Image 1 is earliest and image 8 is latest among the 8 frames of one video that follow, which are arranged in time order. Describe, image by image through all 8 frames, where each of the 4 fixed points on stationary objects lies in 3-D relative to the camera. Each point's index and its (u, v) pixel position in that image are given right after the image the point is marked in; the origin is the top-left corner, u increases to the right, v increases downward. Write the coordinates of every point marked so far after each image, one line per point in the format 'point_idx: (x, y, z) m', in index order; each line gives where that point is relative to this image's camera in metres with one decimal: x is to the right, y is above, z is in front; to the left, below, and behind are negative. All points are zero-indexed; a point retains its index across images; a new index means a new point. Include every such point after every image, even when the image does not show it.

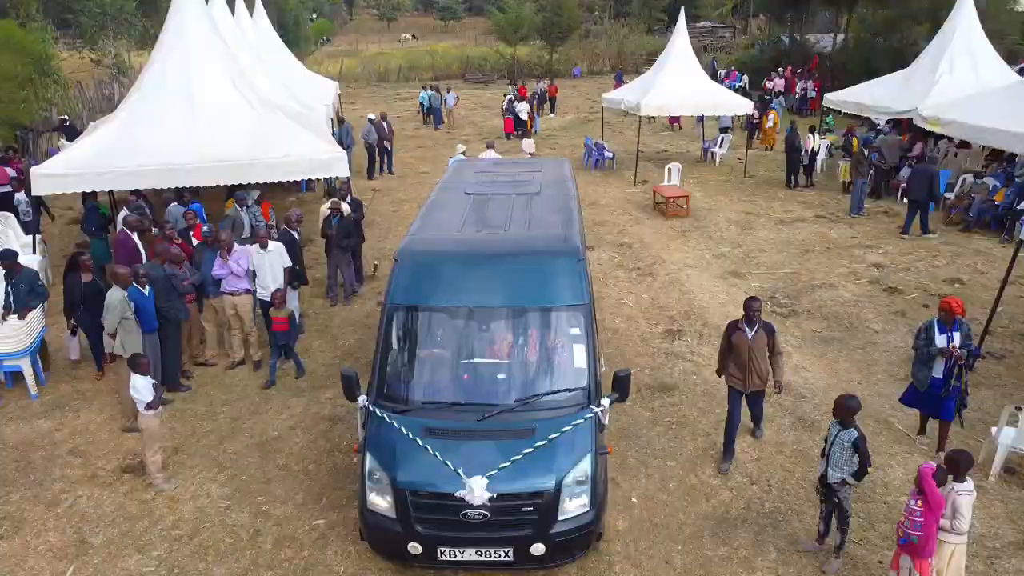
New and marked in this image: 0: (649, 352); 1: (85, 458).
0: (+1.2, -0.5, +9.0) m
1: (-2.7, -1.1, +6.9) m
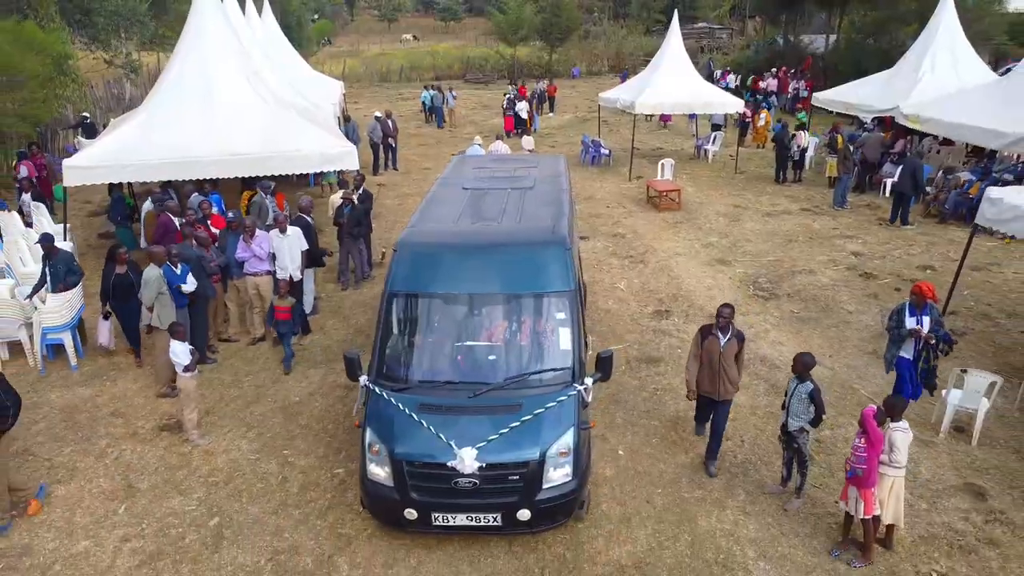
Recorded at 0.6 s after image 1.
0: (+1.1, -0.4, +9.8) m
1: (-2.8, -0.9, +7.7) m
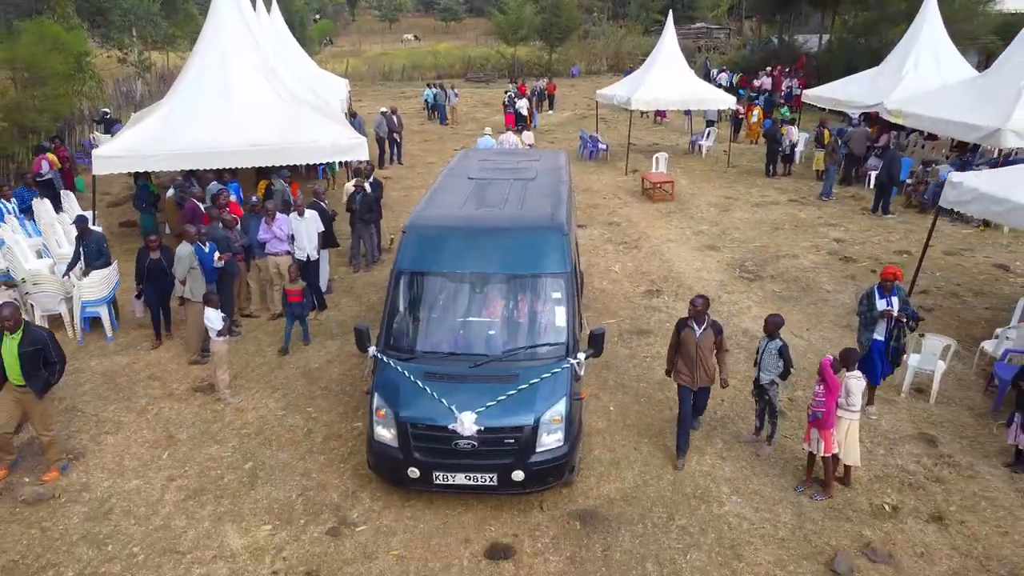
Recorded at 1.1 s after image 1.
0: (+1.2, -0.2, +10.5) m
1: (-2.7, -0.7, +8.4) m
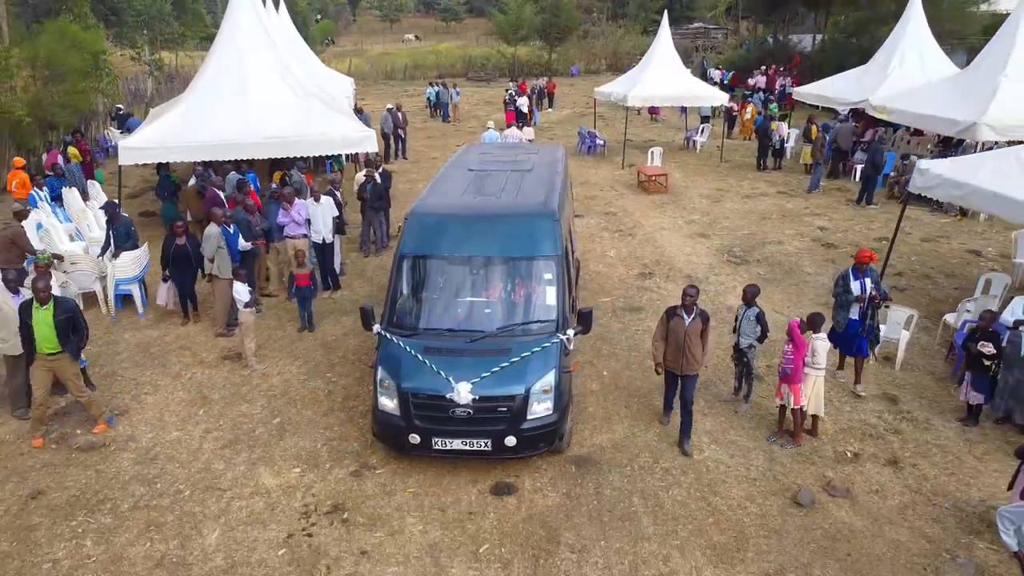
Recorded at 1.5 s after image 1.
0: (+1.2, 0.0, +11.3) m
1: (-2.7, -0.5, +9.2) m
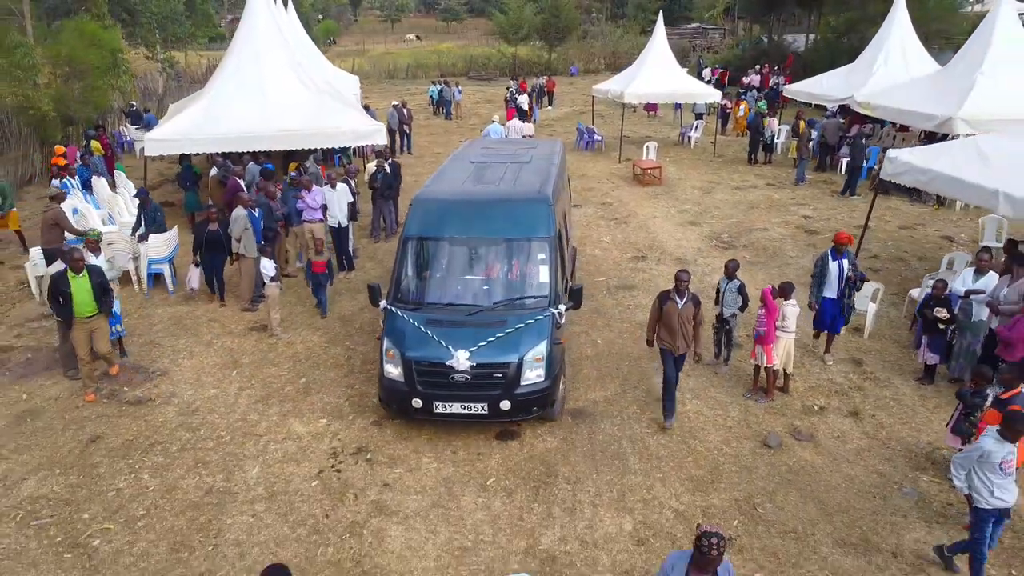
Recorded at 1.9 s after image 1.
0: (+1.2, +0.2, +12.1) m
1: (-2.7, -0.3, +10.0) m
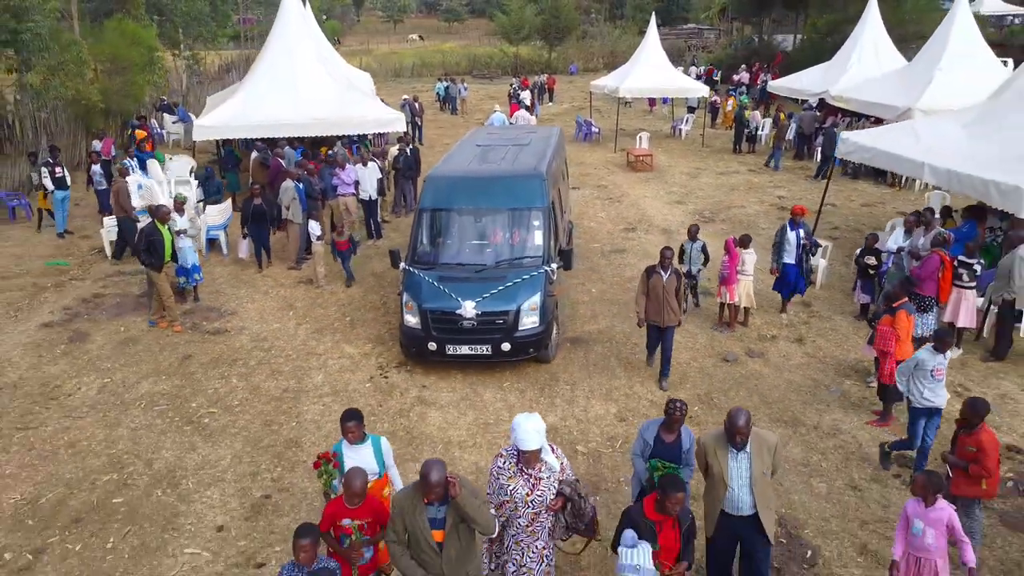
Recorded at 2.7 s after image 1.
0: (+1.3, +0.7, +13.9) m
1: (-2.6, +0.1, +11.8) m
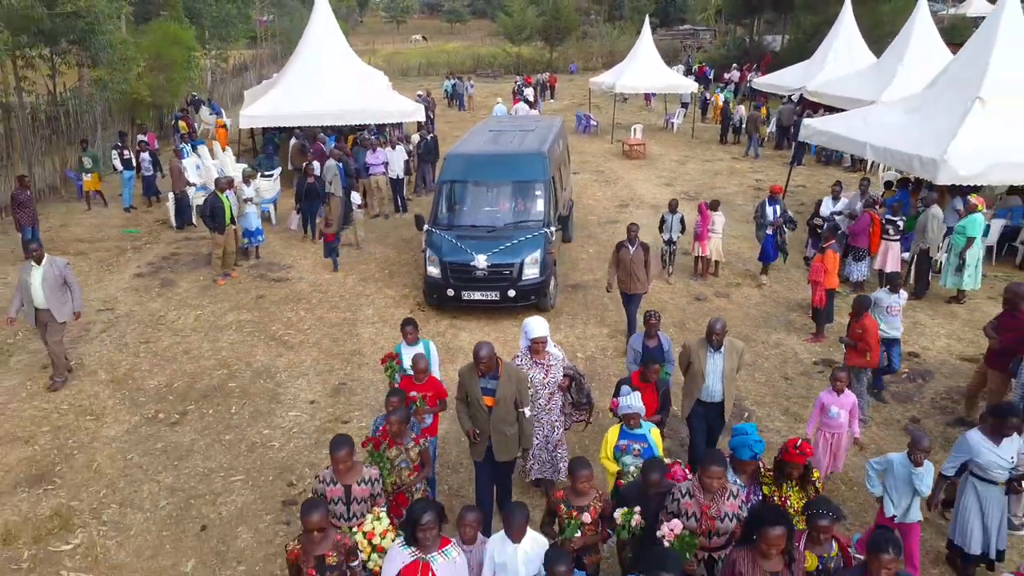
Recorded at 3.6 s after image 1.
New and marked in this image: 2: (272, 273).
0: (+1.4, +1.1, +15.9) m
1: (-2.5, +0.6, +13.8) m
2: (-2.7, +0.2, +12.1) m
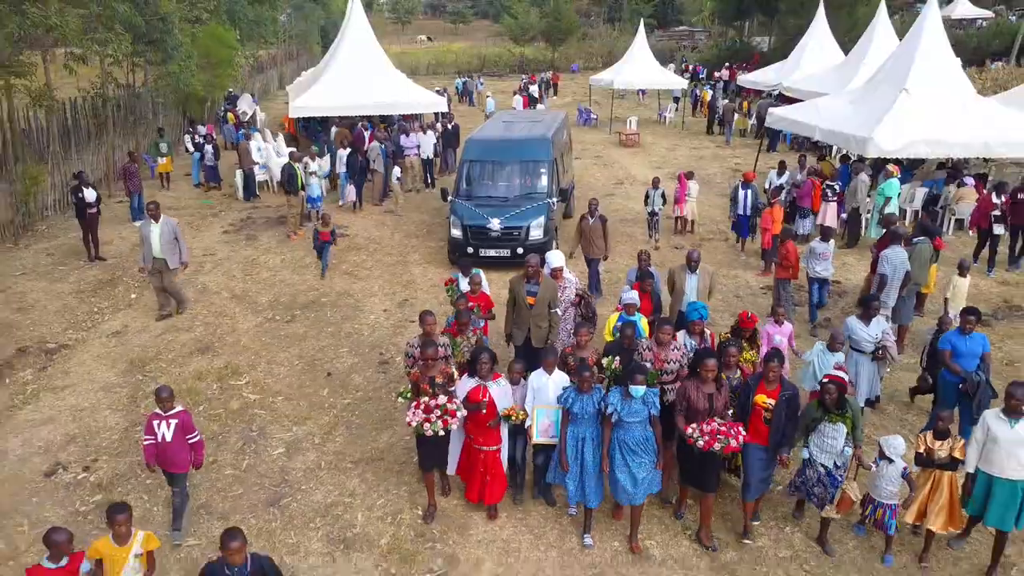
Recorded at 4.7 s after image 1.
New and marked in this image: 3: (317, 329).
0: (+1.6, +1.7, +18.8) m
1: (-2.3, +1.2, +16.7) m
2: (-2.5, +0.8, +15.0) m
3: (-1.8, -0.4, +10.1) m
